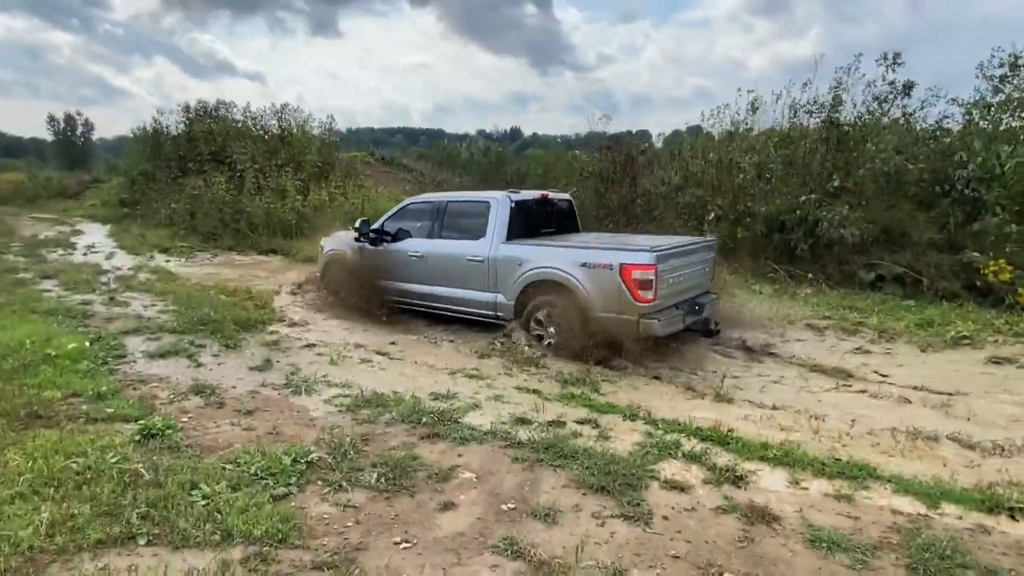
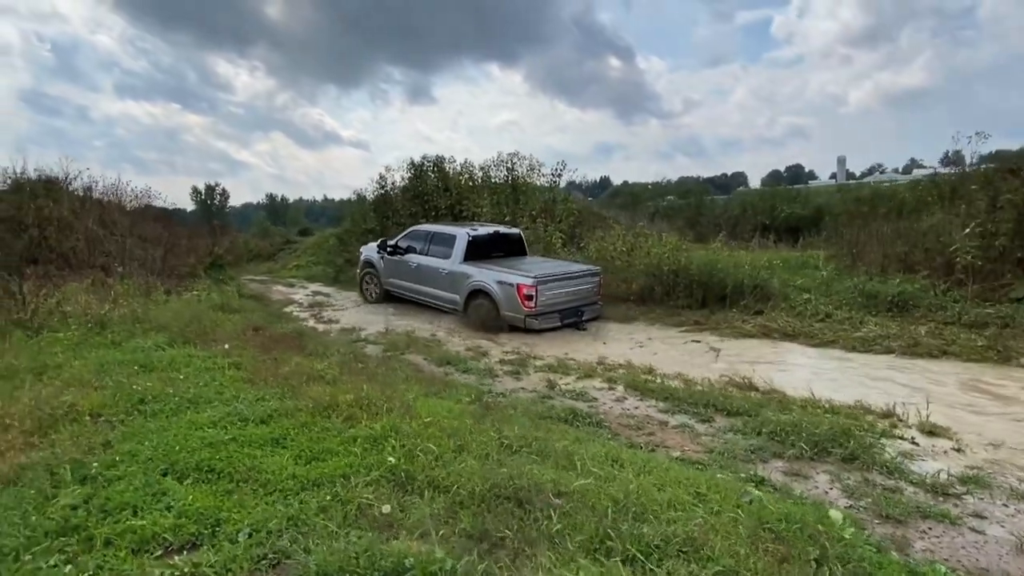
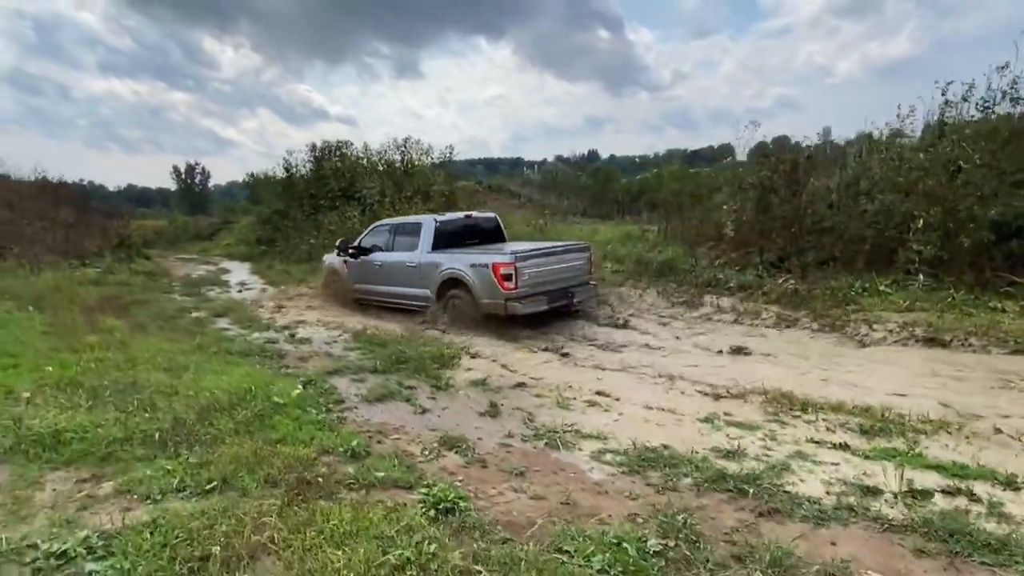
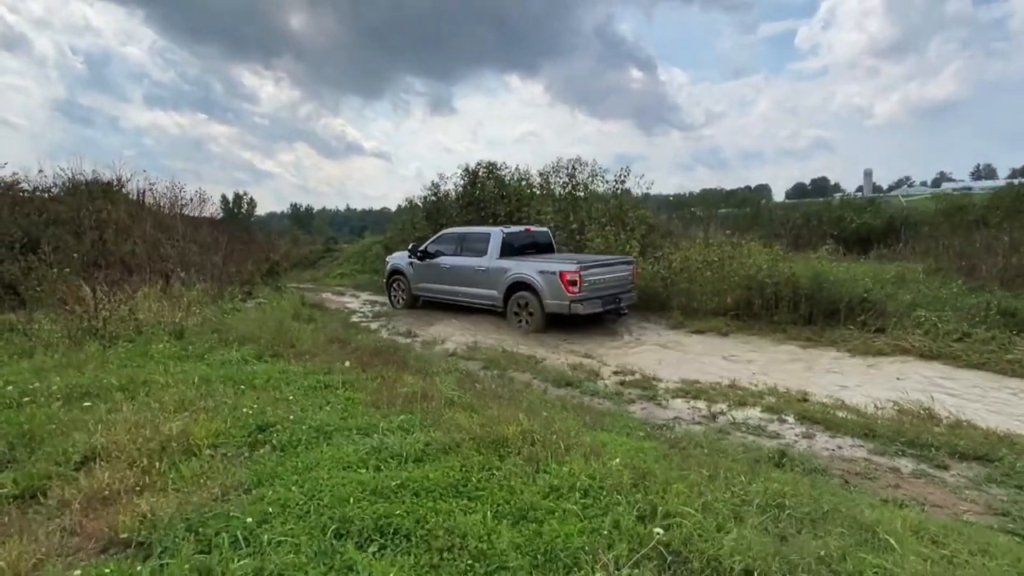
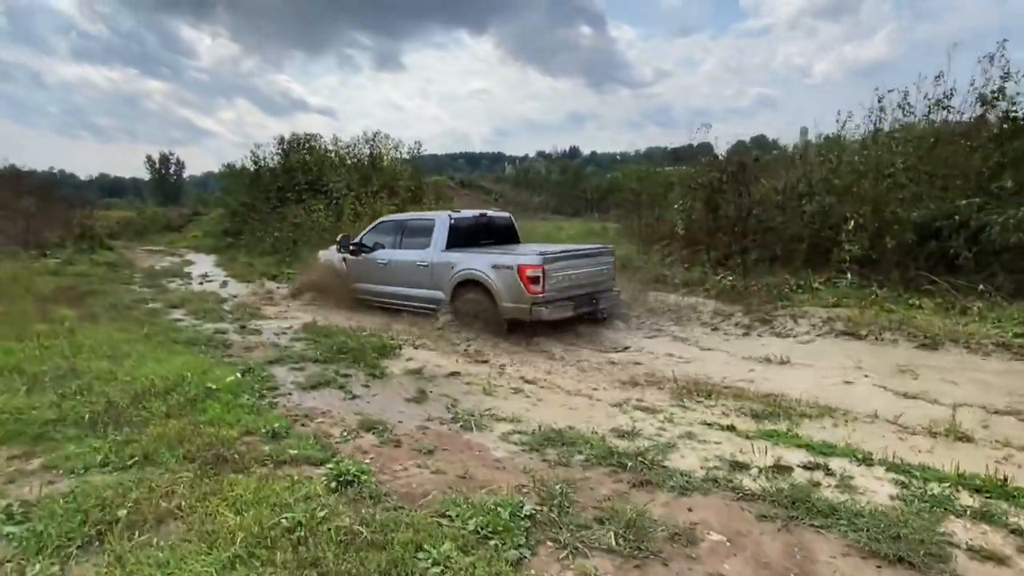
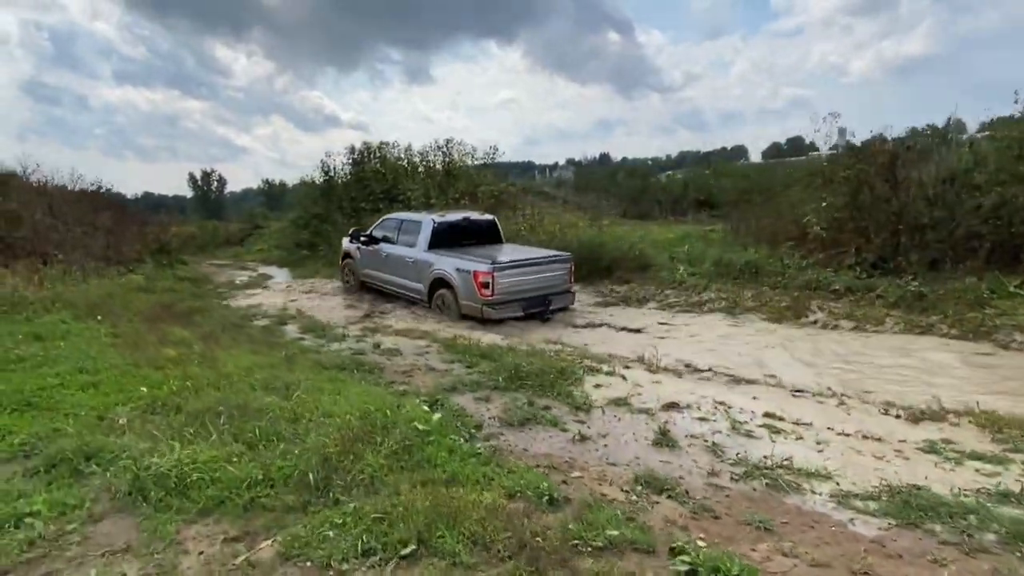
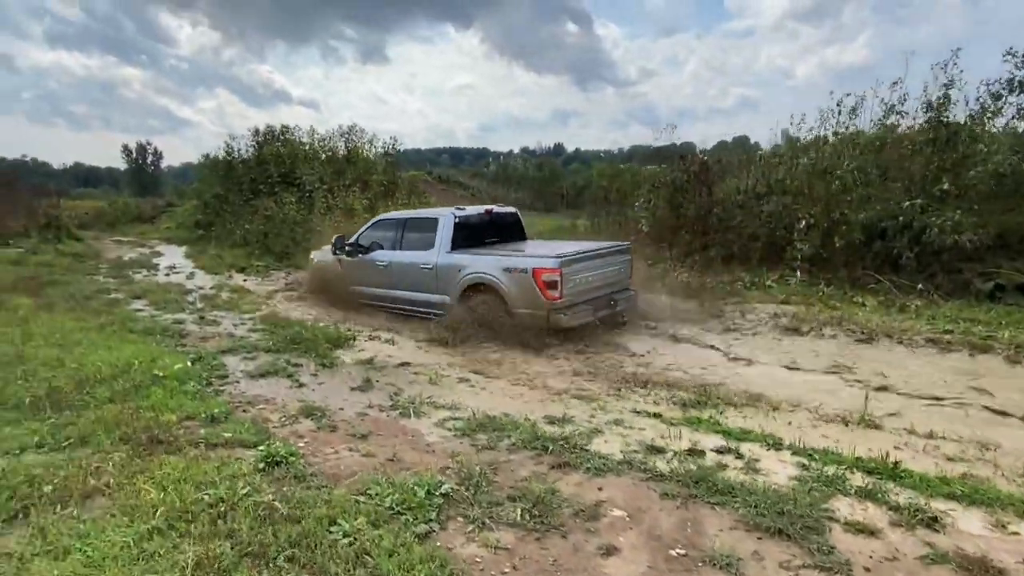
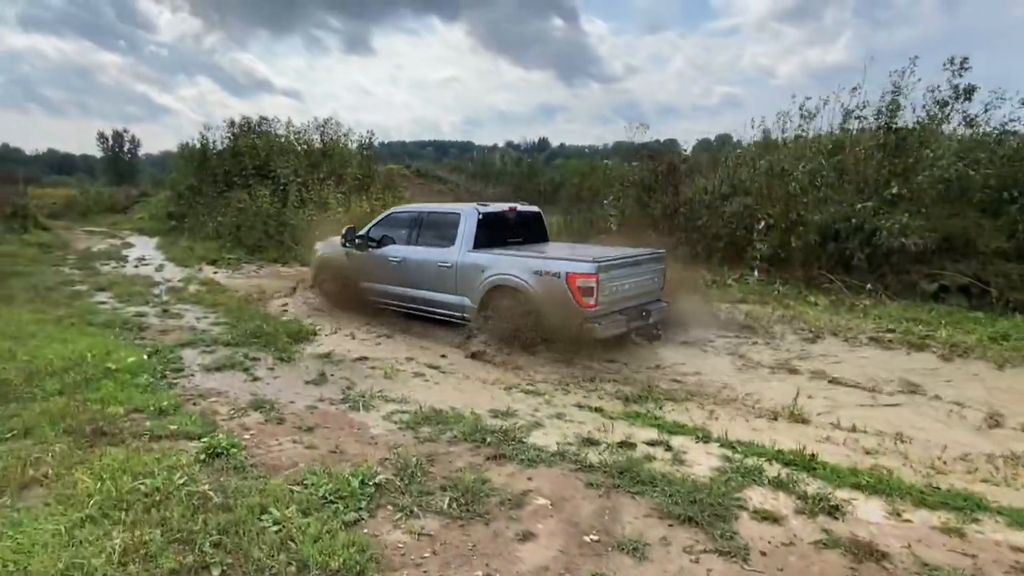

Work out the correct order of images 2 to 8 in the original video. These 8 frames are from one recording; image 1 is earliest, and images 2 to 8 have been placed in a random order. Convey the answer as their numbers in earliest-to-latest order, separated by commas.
8, 7, 5, 3, 6, 2, 4
